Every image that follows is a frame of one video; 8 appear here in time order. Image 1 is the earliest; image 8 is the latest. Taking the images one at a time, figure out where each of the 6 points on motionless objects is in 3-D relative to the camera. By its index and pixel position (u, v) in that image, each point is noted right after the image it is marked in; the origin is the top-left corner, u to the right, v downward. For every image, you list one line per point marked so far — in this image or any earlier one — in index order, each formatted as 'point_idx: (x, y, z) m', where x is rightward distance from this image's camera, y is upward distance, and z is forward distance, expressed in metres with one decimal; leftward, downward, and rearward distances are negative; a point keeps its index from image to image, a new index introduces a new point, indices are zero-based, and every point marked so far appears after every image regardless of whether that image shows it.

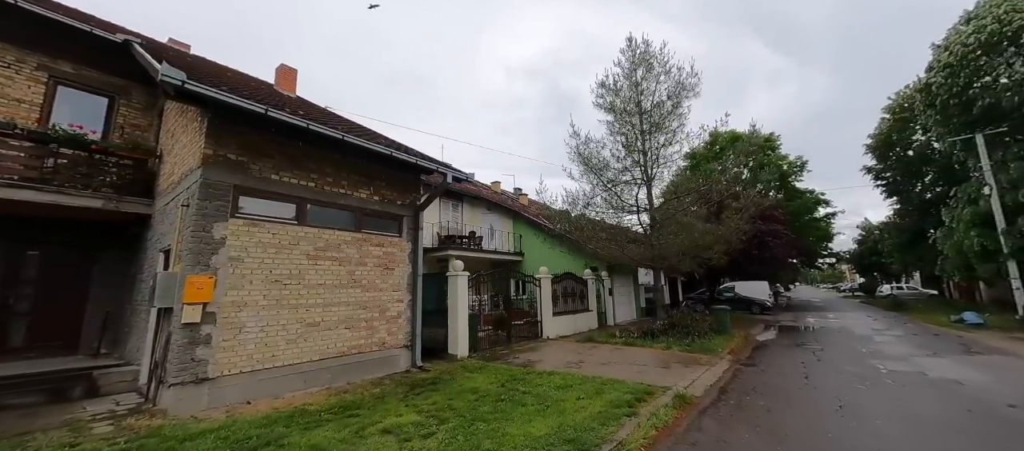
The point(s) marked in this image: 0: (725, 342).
0: (+5.3, -3.0, +9.0) m
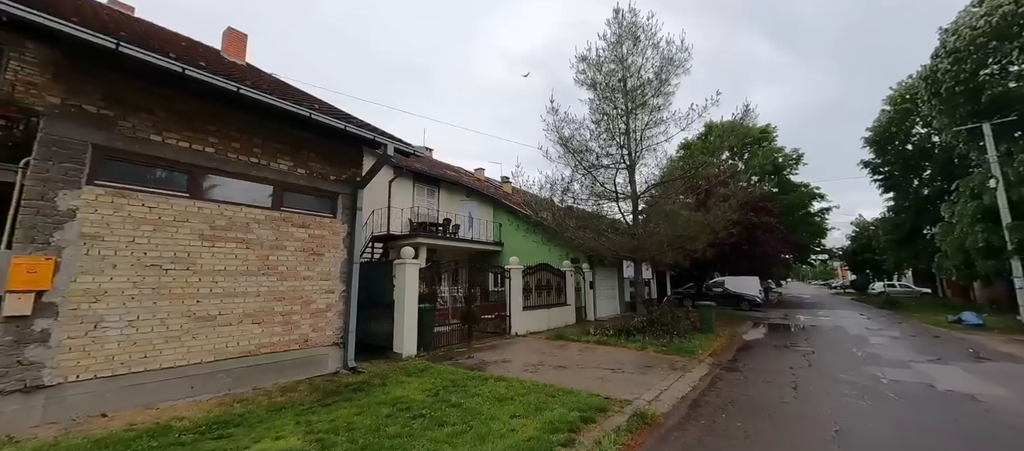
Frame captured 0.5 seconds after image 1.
0: (+4.4, -2.7, +8.1) m
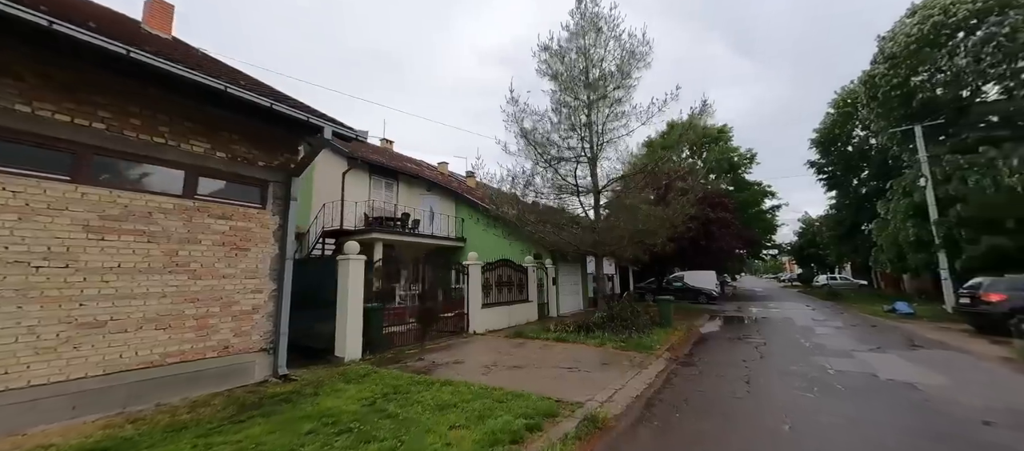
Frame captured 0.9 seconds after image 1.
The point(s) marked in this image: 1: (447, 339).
0: (+3.4, -2.5, +8.1) m
1: (-1.6, -2.8, +8.8) m
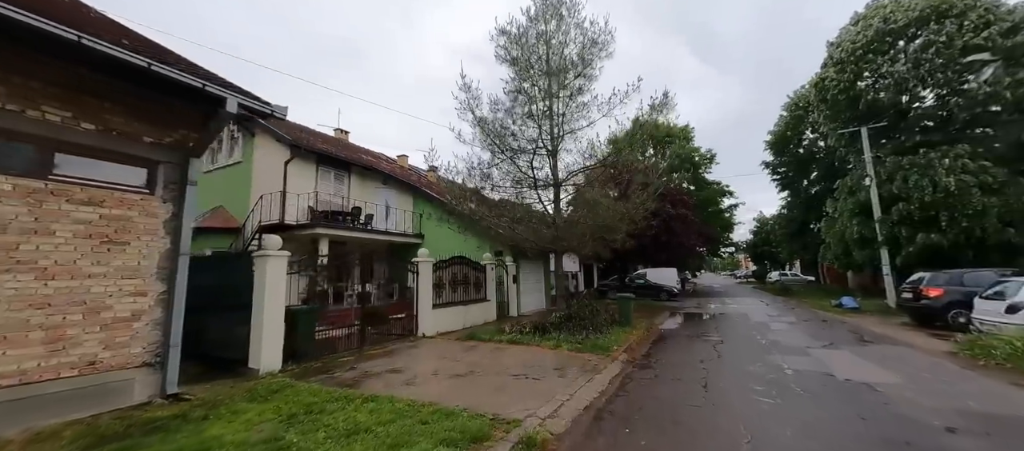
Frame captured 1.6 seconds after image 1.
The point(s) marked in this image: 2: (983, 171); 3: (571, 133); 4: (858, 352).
0: (+2.4, -2.4, +7.7) m
1: (-2.7, -2.7, +8.1) m
2: (+16.2, +1.9, +12.3) m
3: (+1.7, +2.6, +10.0) m
4: (+6.3, -2.3, +6.5) m
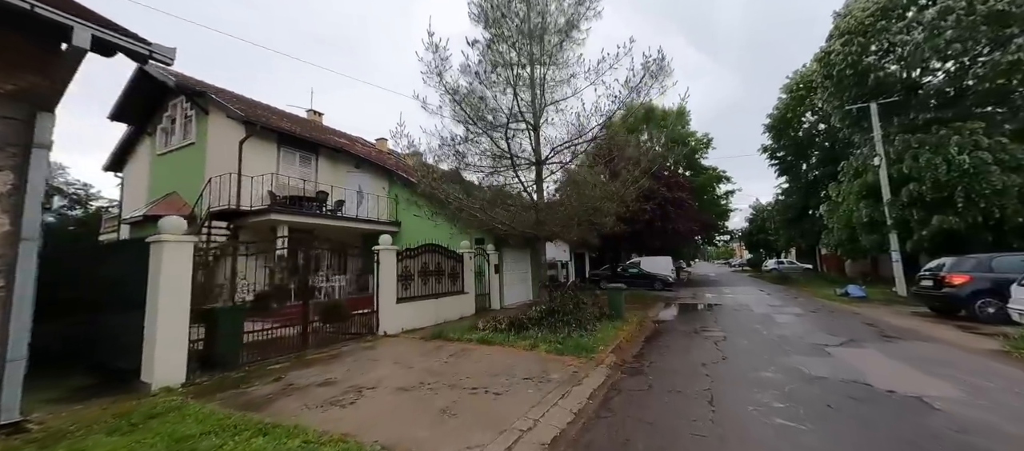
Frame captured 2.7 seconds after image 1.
0: (+1.9, -2.0, +6.7) m
1: (-3.2, -2.3, +7.0) m
2: (+15.5, +2.5, +11.3) m
3: (+1.1, +3.0, +8.9) m
4: (+5.8, -1.9, +5.5) m
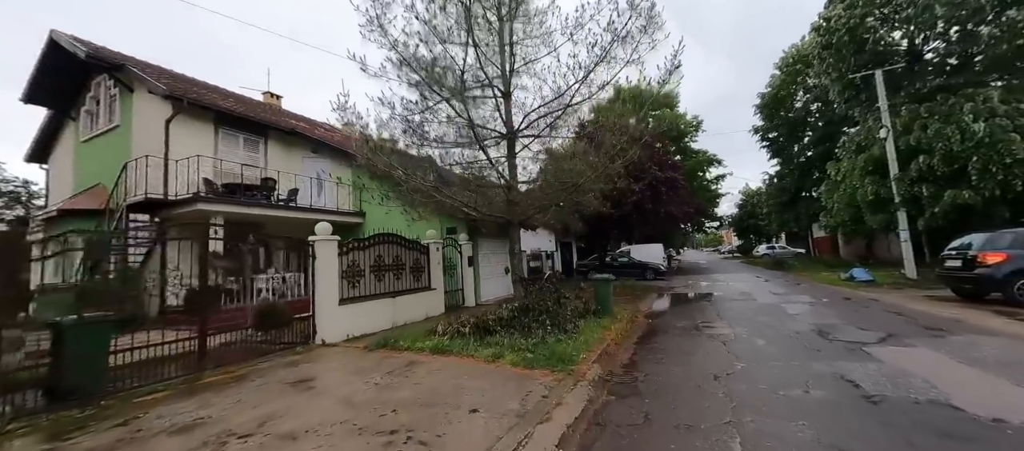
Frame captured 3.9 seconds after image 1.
0: (+1.3, -1.7, +5.5) m
1: (-3.8, -2.1, +5.6) m
2: (+14.7, +3.3, +10.4) m
3: (+0.3, +3.4, +7.5) m
4: (+5.2, -1.5, +4.4) m
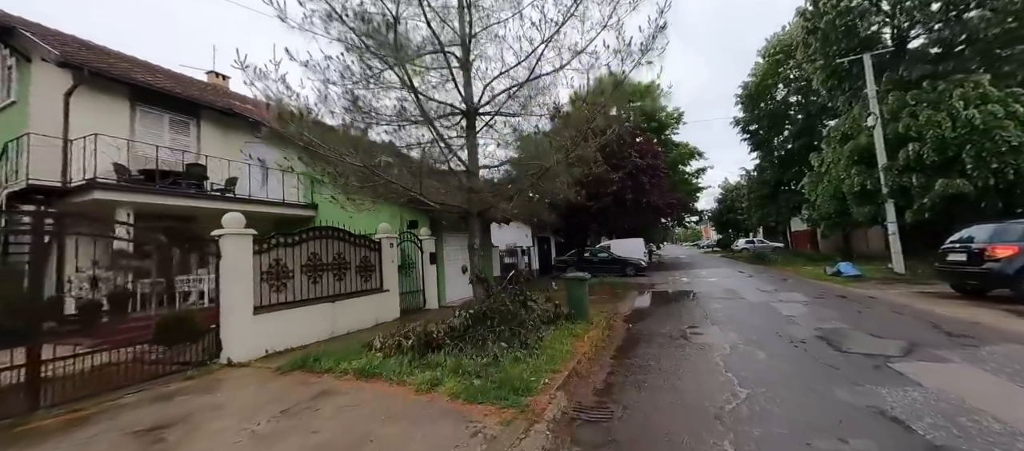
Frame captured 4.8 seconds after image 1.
0: (+0.7, -1.6, +4.5) m
1: (-4.4, -2.0, +4.4) m
2: (+13.8, +3.5, +9.9) m
3: (-0.4, +3.5, +6.4) m
4: (+4.6, -1.4, +3.6) m
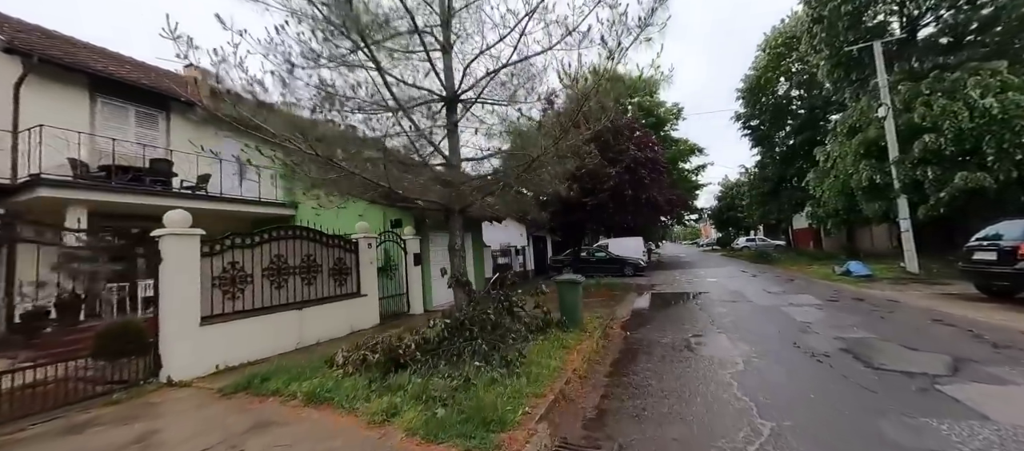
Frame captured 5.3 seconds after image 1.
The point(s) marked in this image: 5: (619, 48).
0: (+0.4, -1.5, +3.9) m
1: (-4.6, -2.0, +3.8) m
2: (+13.6, +3.6, +9.3) m
3: (-0.7, +3.6, +5.8) m
4: (+4.4, -1.3, +3.0) m
5: (+1.5, +2.4, +4.9) m
